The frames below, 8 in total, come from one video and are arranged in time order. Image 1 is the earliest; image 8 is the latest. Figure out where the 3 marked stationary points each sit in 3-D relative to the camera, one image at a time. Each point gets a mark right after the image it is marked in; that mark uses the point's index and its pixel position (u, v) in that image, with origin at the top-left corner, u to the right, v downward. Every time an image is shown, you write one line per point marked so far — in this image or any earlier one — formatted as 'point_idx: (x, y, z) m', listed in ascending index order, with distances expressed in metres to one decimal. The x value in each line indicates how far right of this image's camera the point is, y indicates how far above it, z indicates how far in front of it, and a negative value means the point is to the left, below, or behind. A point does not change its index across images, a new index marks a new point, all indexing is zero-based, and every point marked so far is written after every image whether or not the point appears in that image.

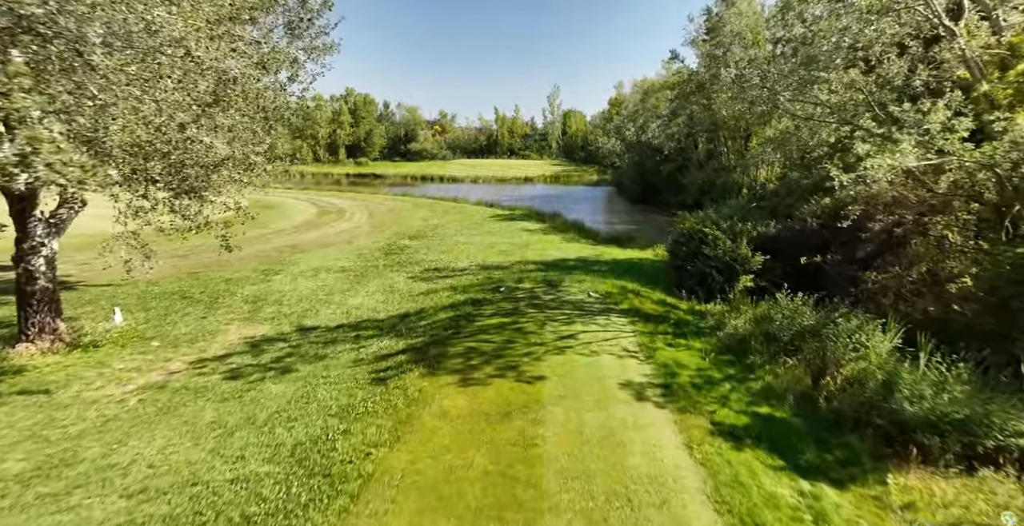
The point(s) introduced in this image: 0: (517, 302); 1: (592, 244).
0: (+0.1, -0.7, +9.3) m
1: (+2.8, +0.6, +17.7) m
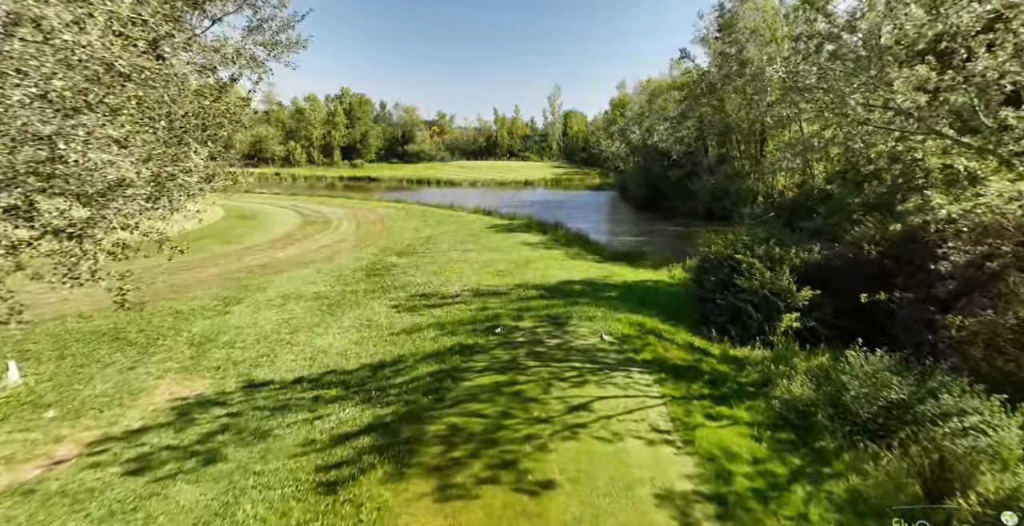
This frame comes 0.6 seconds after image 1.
0: (+0.1, -1.3, +7.7) m
1: (+2.8, 0.0, +16.0) m
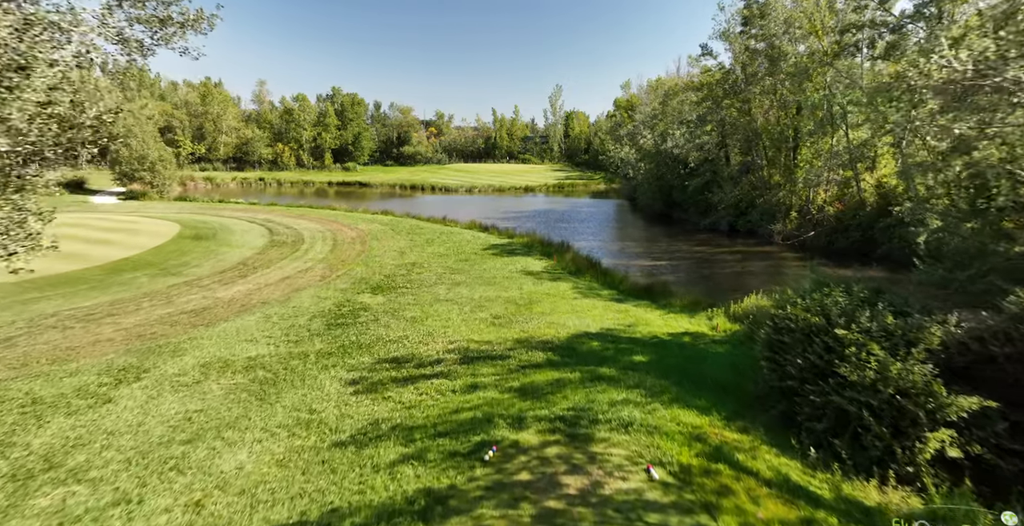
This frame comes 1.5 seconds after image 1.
0: (0.0, -2.3, +4.8) m
1: (+2.7, -1.0, +13.1) m
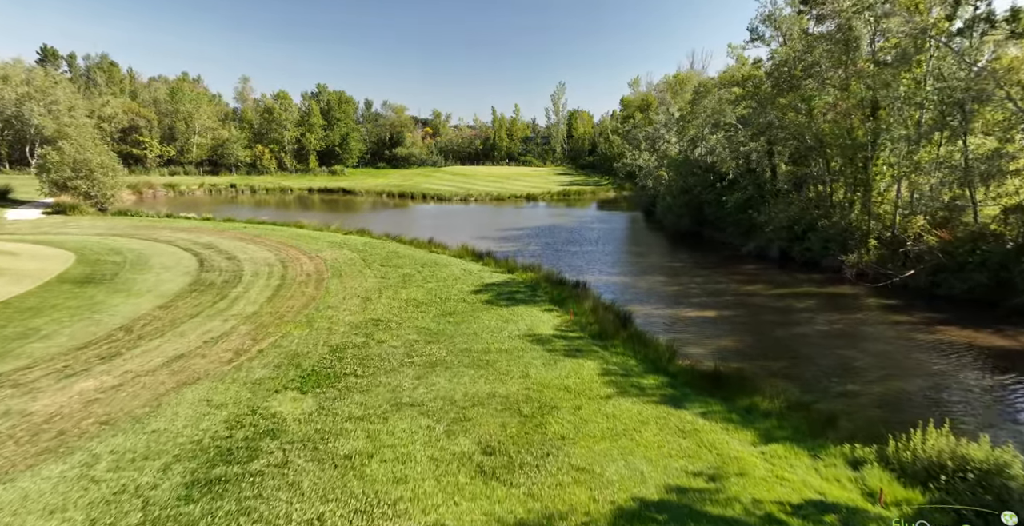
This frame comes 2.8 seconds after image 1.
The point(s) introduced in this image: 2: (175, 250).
0: (+0.1, -3.6, 0.0) m
1: (+2.8, -2.4, +8.4) m
2: (-12.1, +0.5, +18.3) m
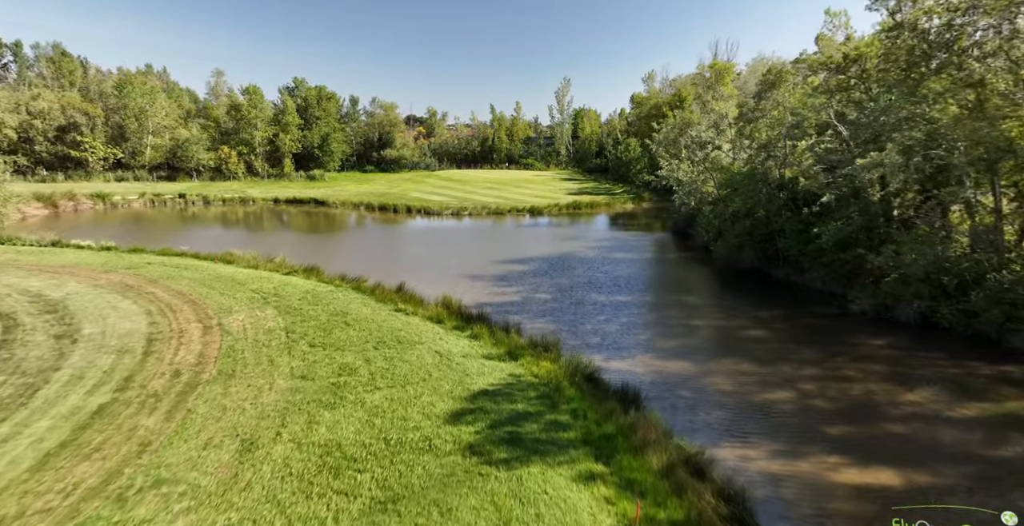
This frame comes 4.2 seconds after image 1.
0: (+0.1, -5.4, -6.7) m
1: (+2.8, -4.2, +1.7) m
2: (-12.0, -1.2, +11.5) m
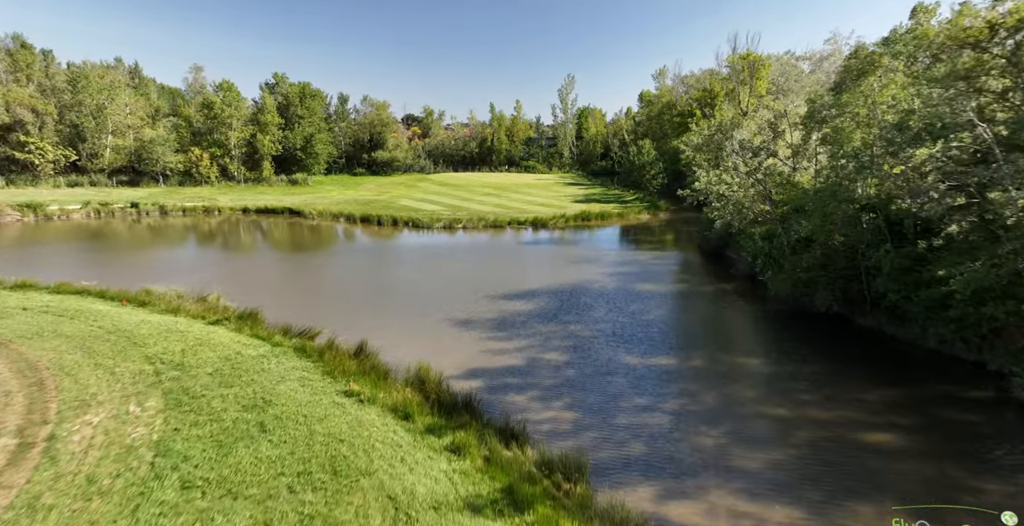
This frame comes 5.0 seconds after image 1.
0: (+0.2, -6.7, -11.4) m
1: (+2.9, -5.4, -3.1) m
2: (-12.0, -2.4, +6.8) m
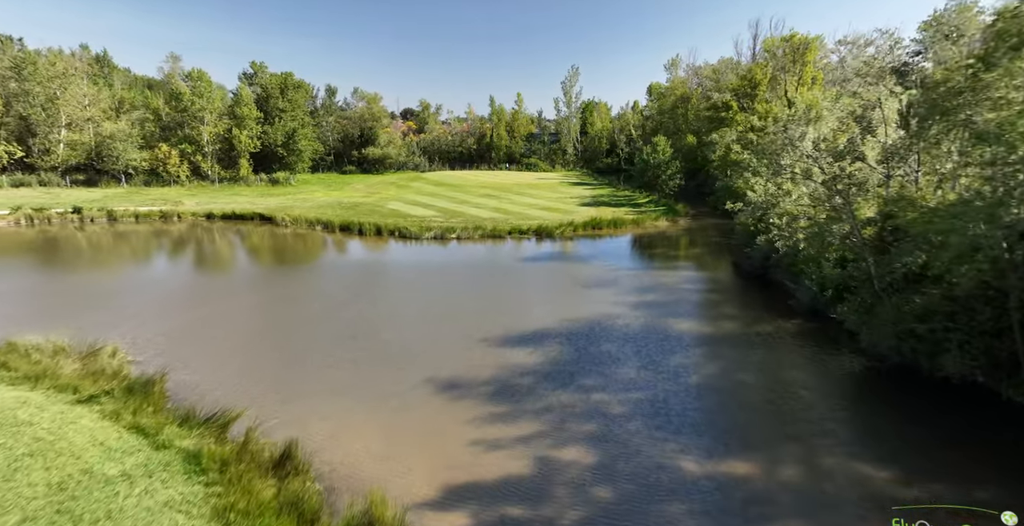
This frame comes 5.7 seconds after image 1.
0: (+0.2, -7.9, -15.8) m
1: (+2.9, -6.6, -7.4) m
2: (-11.9, -3.5, +2.4) m
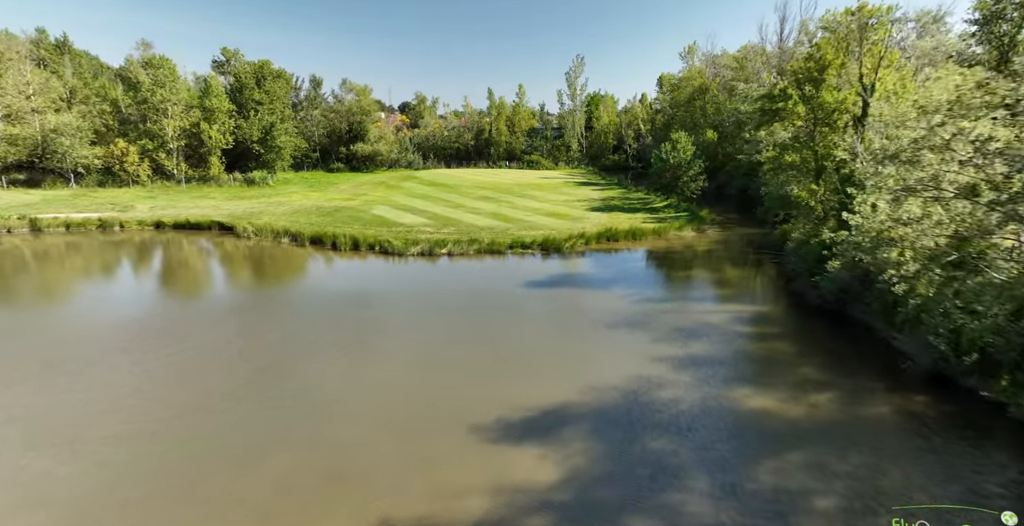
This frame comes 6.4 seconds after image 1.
0: (+0.3, -9.3, -20.5) m
1: (+2.9, -8.0, -12.1) m
2: (-11.9, -4.7, -2.3) m
